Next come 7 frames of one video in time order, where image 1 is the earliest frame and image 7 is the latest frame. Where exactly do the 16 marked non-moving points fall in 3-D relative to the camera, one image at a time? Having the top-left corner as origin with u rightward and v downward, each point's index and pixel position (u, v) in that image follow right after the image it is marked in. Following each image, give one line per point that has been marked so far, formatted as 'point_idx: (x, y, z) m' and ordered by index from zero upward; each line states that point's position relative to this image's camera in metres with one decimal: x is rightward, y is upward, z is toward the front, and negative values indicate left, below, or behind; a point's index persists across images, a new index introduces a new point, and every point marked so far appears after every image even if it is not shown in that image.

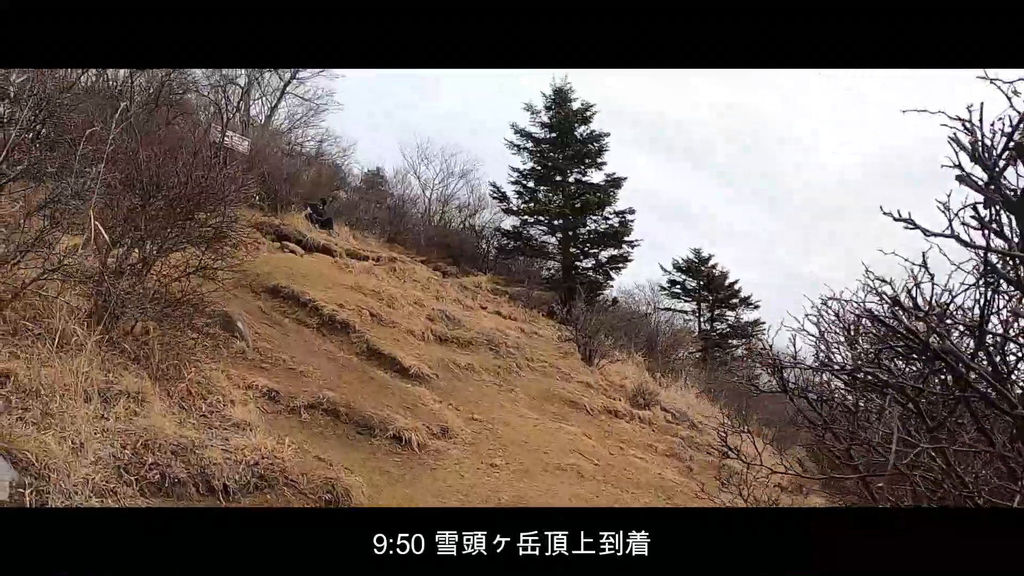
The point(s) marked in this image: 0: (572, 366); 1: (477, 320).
0: (+1.2, -1.8, +14.3) m
1: (-0.9, -0.8, +14.3) m
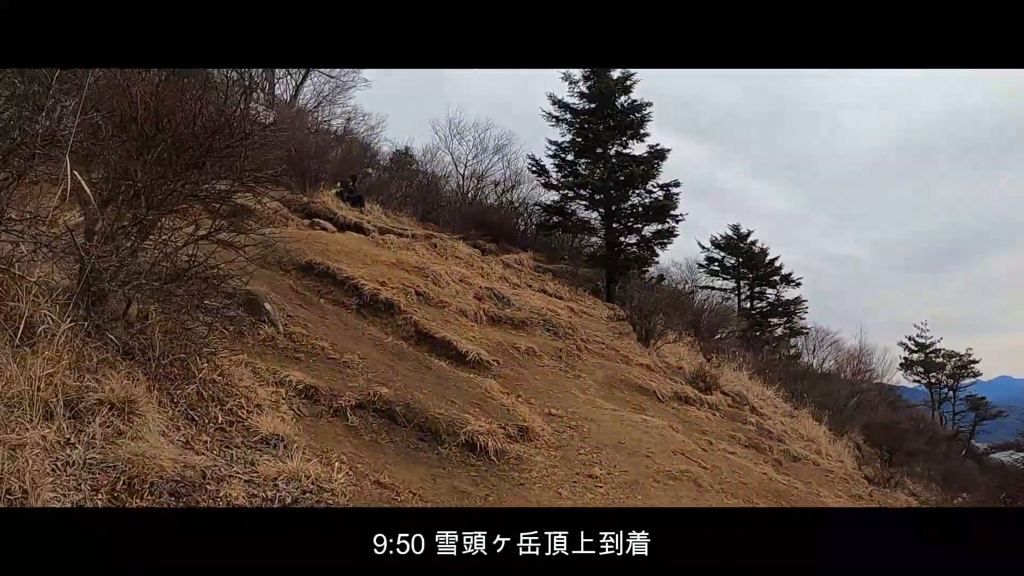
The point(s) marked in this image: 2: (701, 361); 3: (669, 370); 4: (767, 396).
0: (+2.4, -1.3, +13.0) m
1: (+0.3, -0.2, +13.1) m
2: (+4.8, -1.9, +15.6) m
3: (+3.3, -1.8, +13.0) m
4: (+6.5, -2.9, +15.5) m
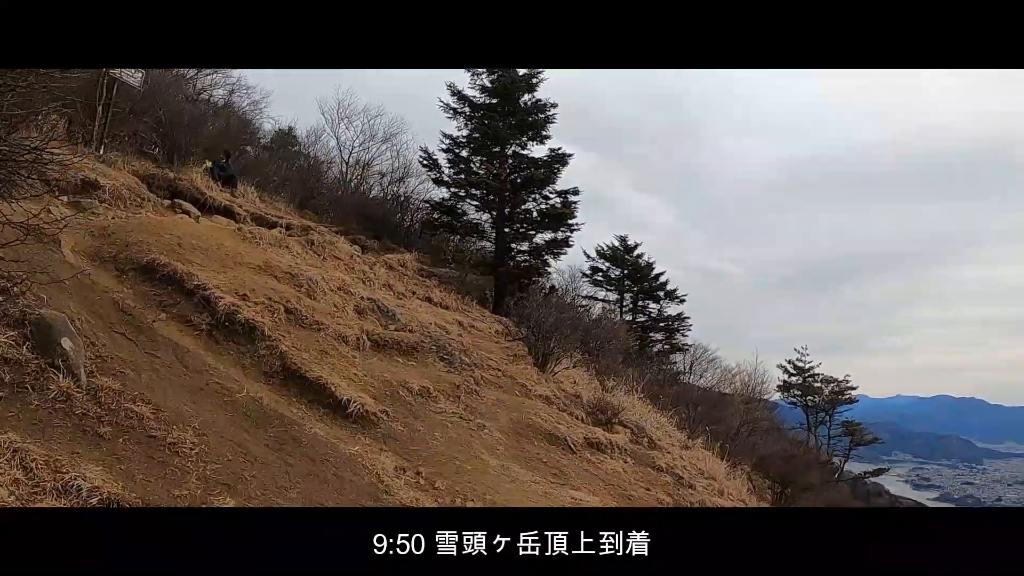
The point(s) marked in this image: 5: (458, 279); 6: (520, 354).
0: (+0.2, -1.7, +11.9) m
1: (-1.8, -0.5, +11.5) m
2: (+2.0, -2.4, +14.9) m
3: (+1.0, -2.2, +12.1) m
4: (+3.6, -3.4, +15.1) m
5: (-1.7, +0.3, +18.7) m
6: (+0.1, -1.5, +13.3) m
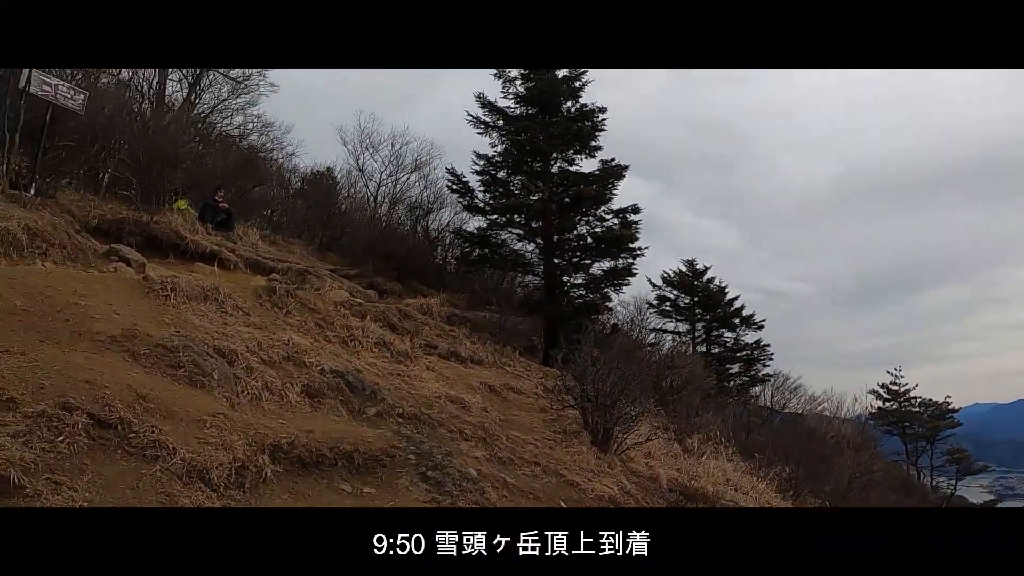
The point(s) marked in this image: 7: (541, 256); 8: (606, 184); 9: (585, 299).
0: (+0.9, -2.3, +8.0) m
1: (-1.2, -1.3, +8.0) m
2: (+3.1, -3.1, +10.7) m
3: (+1.8, -2.8, +8.0) m
4: (+4.8, -4.0, +10.7) m
5: (-0.2, -0.9, +15.1) m
6: (+1.0, -2.2, +9.4) m
7: (+0.8, +0.9, +17.0) m
8: (+2.6, +2.8, +16.9) m
9: (+2.0, -0.3, +16.6) m
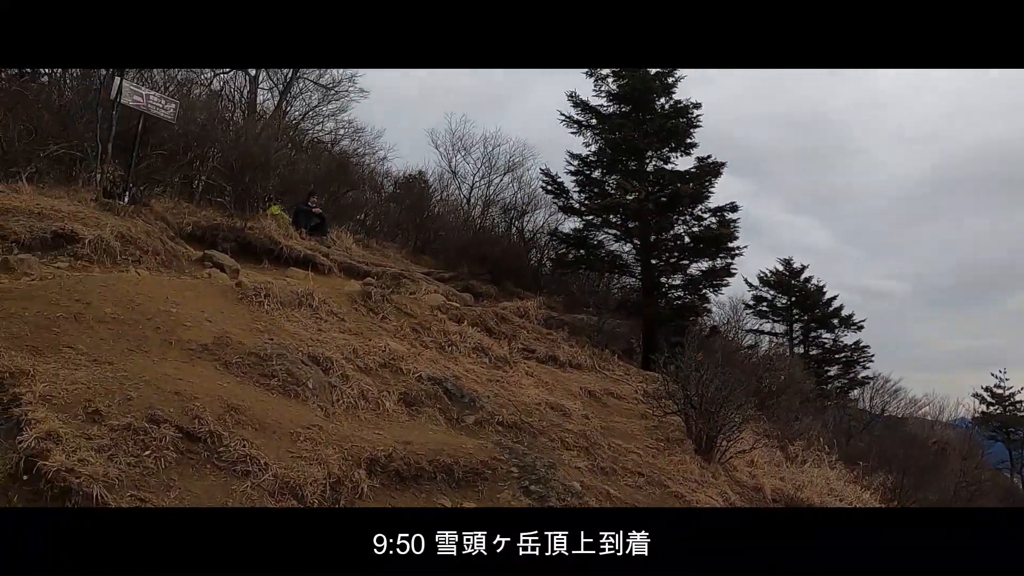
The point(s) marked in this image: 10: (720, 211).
0: (+2.2, -2.3, +7.3) m
1: (+0.1, -1.3, +7.6) m
2: (+4.9, -3.0, +9.6) m
3: (+3.1, -2.7, +7.2) m
4: (+6.5, -3.8, +9.3) m
5: (+2.1, -0.9, +14.5) m
6: (+2.5, -2.2, +8.7) m
7: (+3.4, +0.9, +16.2) m
8: (+5.1, +2.9, +15.9) m
9: (+4.5, -0.2, +15.6) m
10: (+5.8, +2.3, +16.6) m
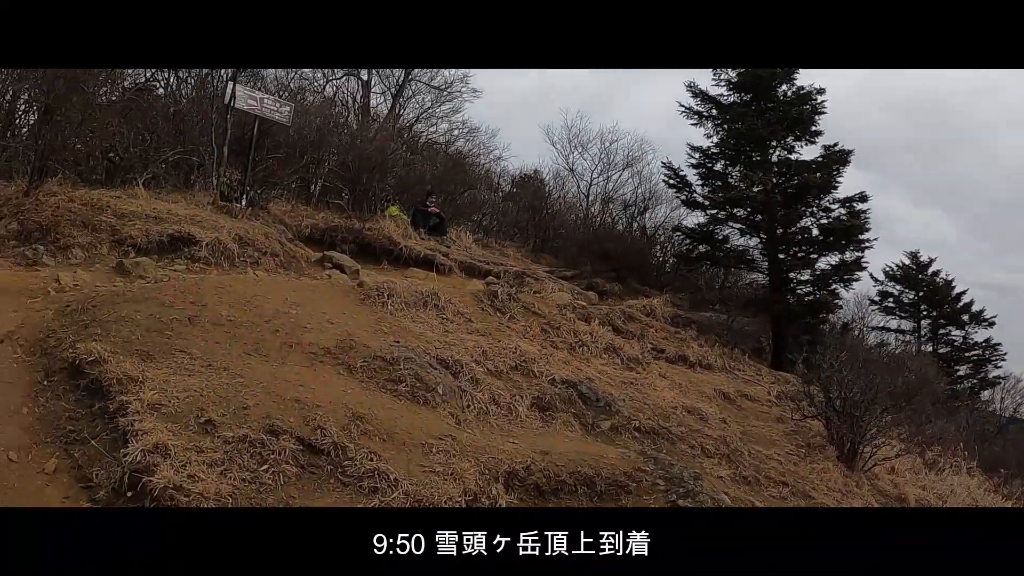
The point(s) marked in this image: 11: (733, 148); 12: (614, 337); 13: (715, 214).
0: (+3.7, -2.0, +6.2) m
1: (+1.6, -1.2, +6.9) m
2: (+6.8, -2.6, +8.0) m
3: (+4.6, -2.4, +5.9) m
4: (+8.4, -3.3, +7.4) m
5: (+4.9, -0.7, +13.3) m
6: (+4.3, -2.0, +7.5) m
7: (+6.3, +1.1, +14.8) m
8: (+7.8, +3.2, +14.2) m
9: (+7.4, +0.1, +14.0) m
10: (+8.7, +2.7, +14.8) m
11: (+5.6, +3.9, +15.6) m
12: (+1.3, -0.7, +8.2) m
13: (+5.2, +2.0, +15.5) m
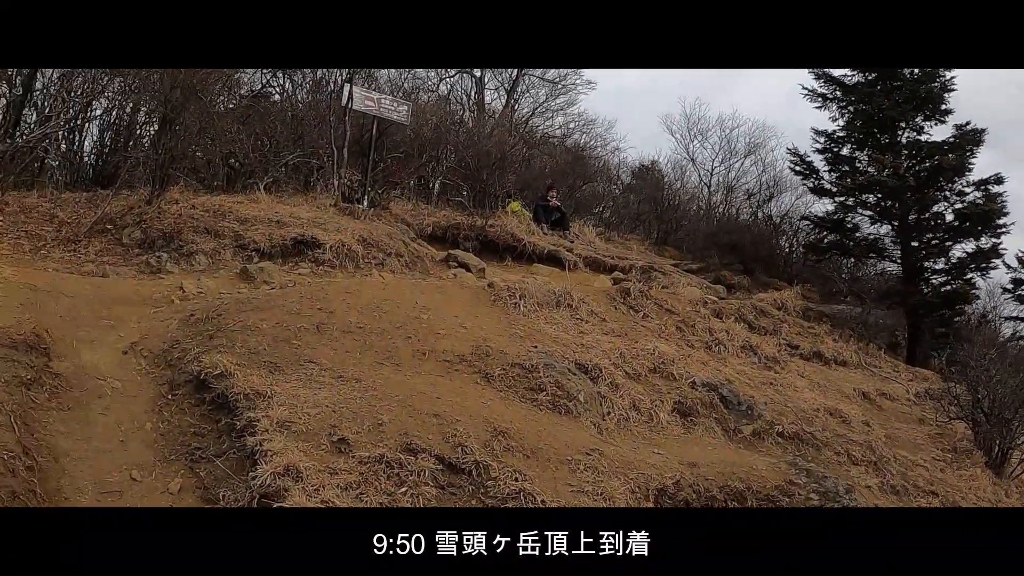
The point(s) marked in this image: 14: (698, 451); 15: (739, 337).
0: (+4.9, -1.9, +5.1) m
1: (+2.9, -1.1, +6.2) m
2: (+8.3, -2.3, +6.4) m
3: (+5.8, -2.2, +4.7) m
4: (+9.8, -3.0, +5.5) m
5: (+7.2, -0.5, +11.9) m
6: (+5.7, -1.8, +6.3) m
7: (+8.9, +1.4, +13.2) m
8: (+10.2, +3.5, +12.3) m
9: (+9.8, +0.4, +12.2) m
10: (+11.2, +3.1, +12.8) m
11: (+8.2, +4.1, +14.1) m
12: (+2.9, -0.6, +7.5) m
13: (+7.8, +2.3, +14.0) m
14: (+1.3, -1.2, +4.5) m
15: (+2.6, -0.6, +7.2) m
